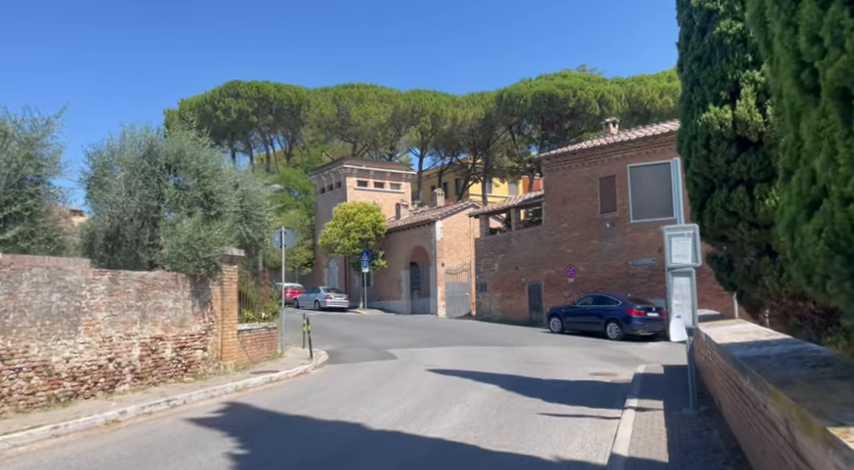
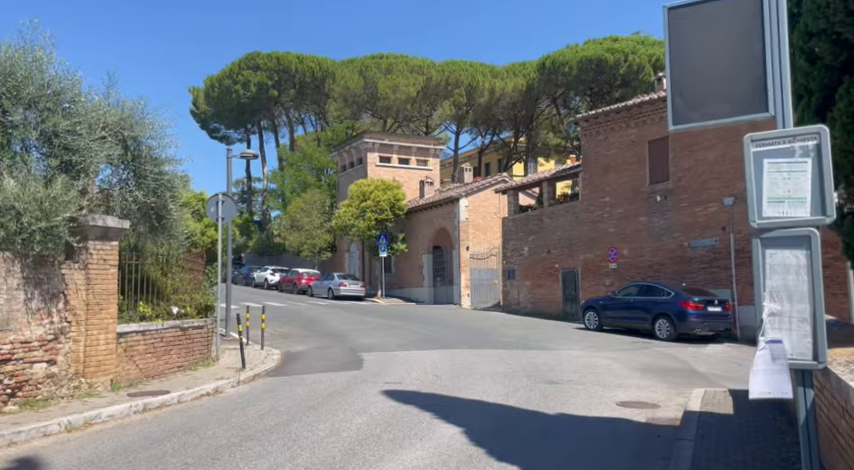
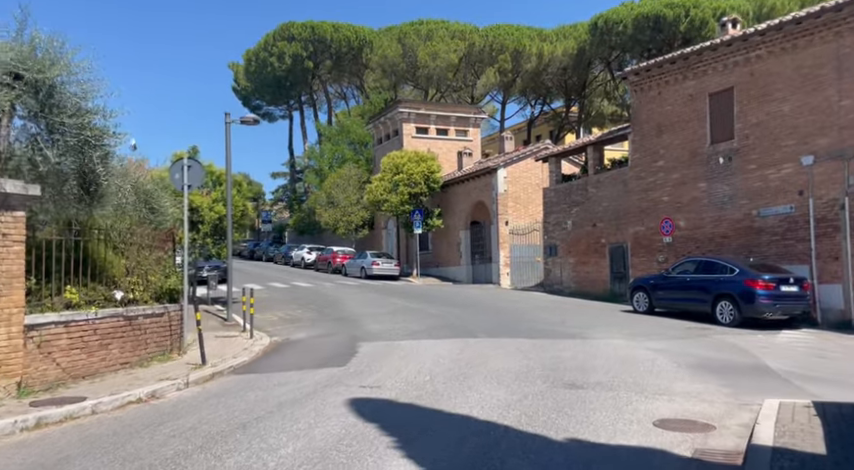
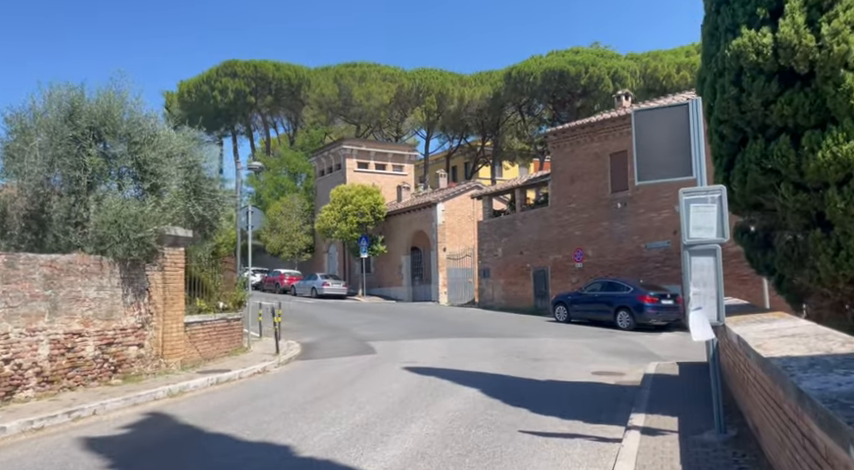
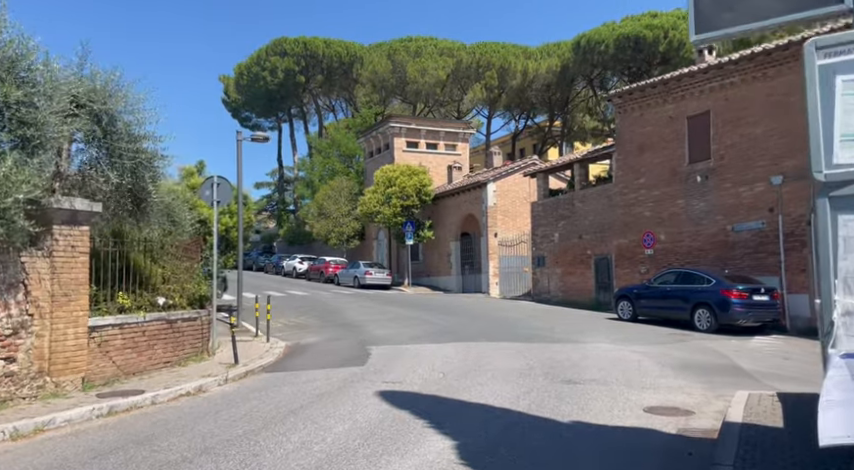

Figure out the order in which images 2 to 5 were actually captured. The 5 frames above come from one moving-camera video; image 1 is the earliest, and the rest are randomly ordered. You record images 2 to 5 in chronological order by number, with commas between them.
4, 2, 5, 3
